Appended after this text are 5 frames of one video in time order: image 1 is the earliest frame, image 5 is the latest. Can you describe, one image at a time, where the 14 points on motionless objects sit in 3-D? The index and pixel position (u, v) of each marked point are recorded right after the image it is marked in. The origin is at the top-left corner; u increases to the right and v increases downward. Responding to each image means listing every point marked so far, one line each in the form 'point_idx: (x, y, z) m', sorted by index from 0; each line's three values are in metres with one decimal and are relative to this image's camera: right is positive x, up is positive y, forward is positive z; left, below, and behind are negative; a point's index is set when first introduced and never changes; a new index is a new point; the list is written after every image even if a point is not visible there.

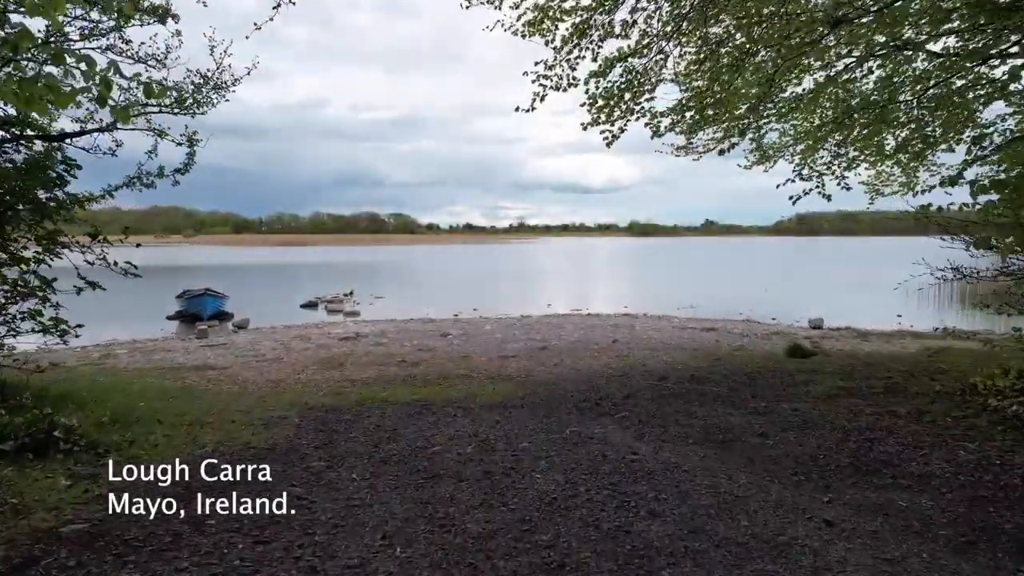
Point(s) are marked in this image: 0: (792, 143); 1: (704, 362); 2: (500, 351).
0: (+4.9, +2.6, +10.7) m
1: (+3.1, -1.3, +10.2) m
2: (-0.3, -1.4, +13.0) m
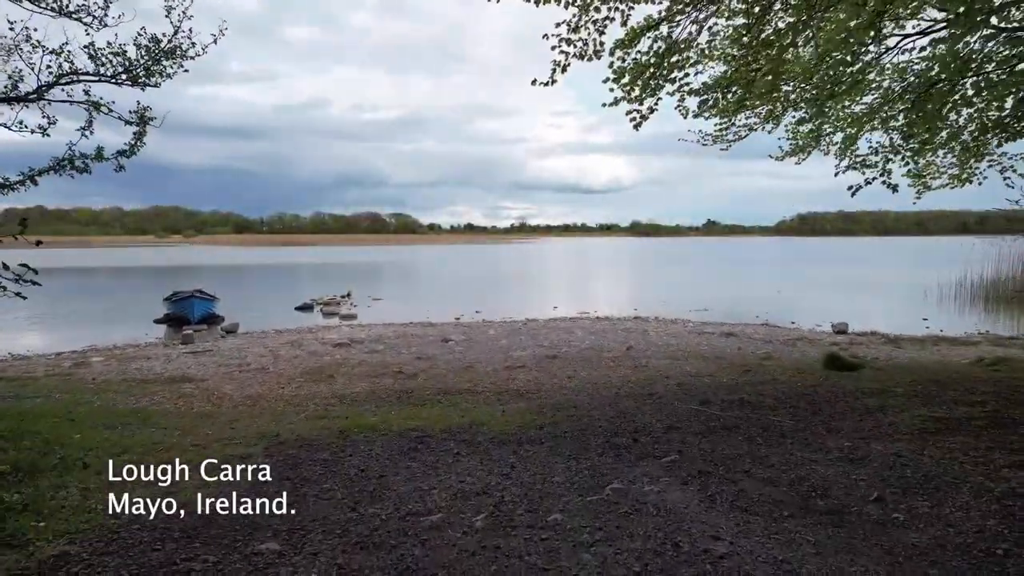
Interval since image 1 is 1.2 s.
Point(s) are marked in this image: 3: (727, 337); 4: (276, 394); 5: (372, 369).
0: (+5.1, +2.5, +9.7) m
1: (+3.3, -1.4, +9.2) m
2: (-0.1, -1.4, +12.0) m
3: (+5.5, -1.3, +15.9) m
4: (-3.4, -1.5, +8.9) m
5: (-2.5, -1.5, +11.2) m
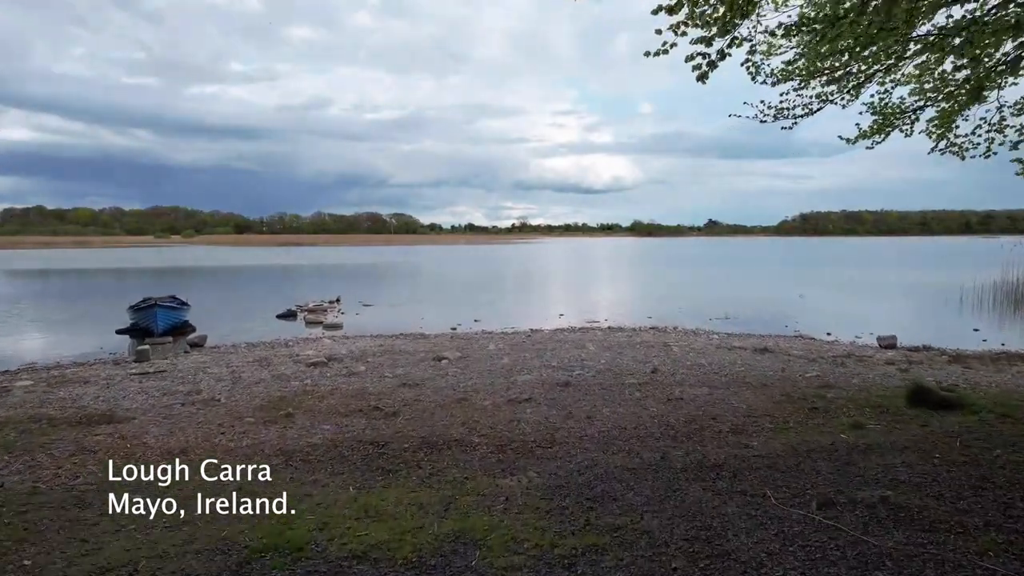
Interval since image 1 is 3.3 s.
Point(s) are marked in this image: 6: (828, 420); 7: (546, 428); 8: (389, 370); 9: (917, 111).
0: (+5.1, +2.3, +7.6) m
1: (+3.3, -1.6, +7.1) m
2: (-0.1, -1.6, +9.9) m
3: (+5.6, -1.5, +13.8) m
4: (-3.3, -1.7, +6.8) m
5: (-2.5, -1.7, +9.1) m
6: (+3.7, -1.6, +7.3) m
7: (+0.4, -1.6, +7.2) m
8: (-2.4, -1.6, +12.0) m
9: (+5.2, +2.3, +7.8) m
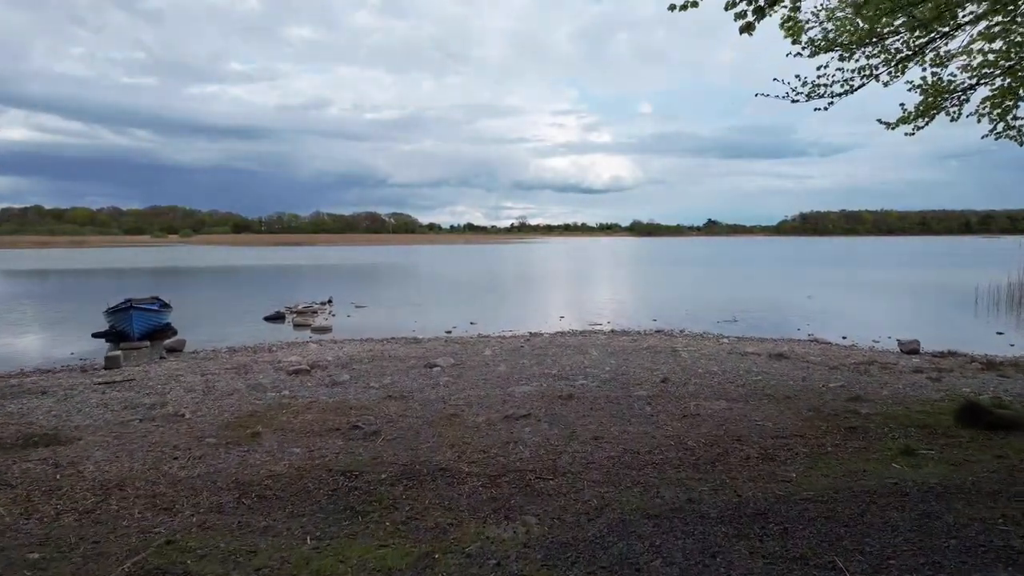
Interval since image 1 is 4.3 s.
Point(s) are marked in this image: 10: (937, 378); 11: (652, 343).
0: (+5.1, +2.3, +6.6) m
1: (+3.3, -1.6, +6.1) m
2: (-0.1, -1.7, +8.9) m
3: (+5.6, -1.6, +12.8) m
4: (-3.4, -1.8, +5.9) m
5: (-2.5, -1.7, +8.1) m
6: (+3.7, -1.6, +6.3) m
7: (+0.4, -1.7, +6.3) m
8: (-2.5, -1.7, +11.1) m
9: (+5.1, +2.2, +6.9) m
10: (+7.6, -1.6, +10.9) m
11: (+3.5, -1.4, +15.4) m
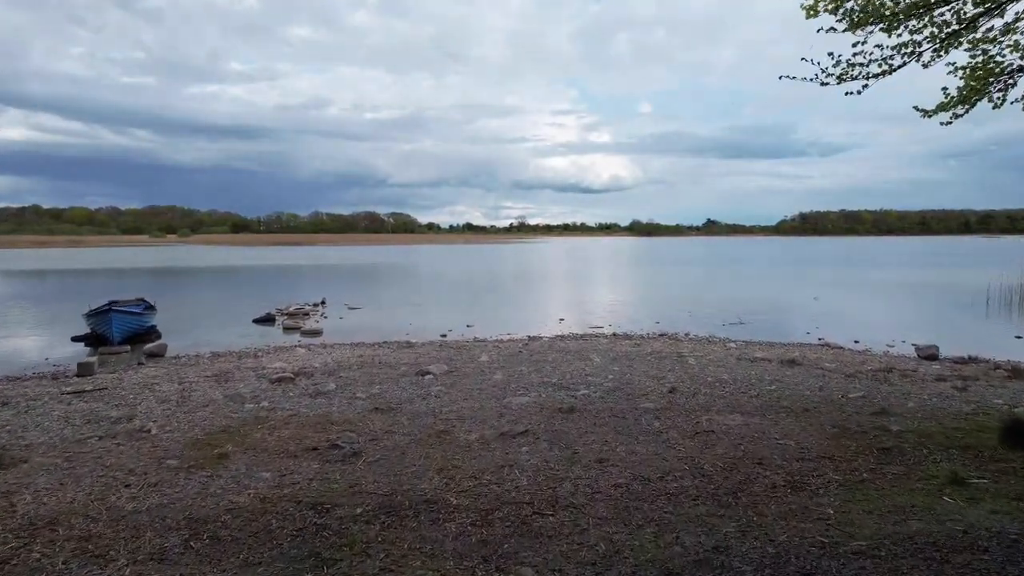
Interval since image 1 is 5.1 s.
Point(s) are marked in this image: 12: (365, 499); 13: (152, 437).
0: (+5.0, +2.2, +5.9) m
1: (+3.2, -1.7, +5.4) m
2: (-0.2, -1.7, +8.2) m
3: (+5.5, -1.6, +12.1) m
4: (-3.4, -1.8, +5.1) m
5: (-2.6, -1.8, +7.4) m
6: (+3.6, -1.6, +5.6) m
7: (+0.3, -1.7, +5.5) m
8: (-2.5, -1.7, +10.3) m
9: (+5.1, +2.2, +6.2) m
10: (+7.5, -1.6, +10.1) m
11: (+3.4, -1.4, +14.6) m
12: (-1.3, -1.8, +5.2) m
13: (-4.4, -1.8, +7.6) m
